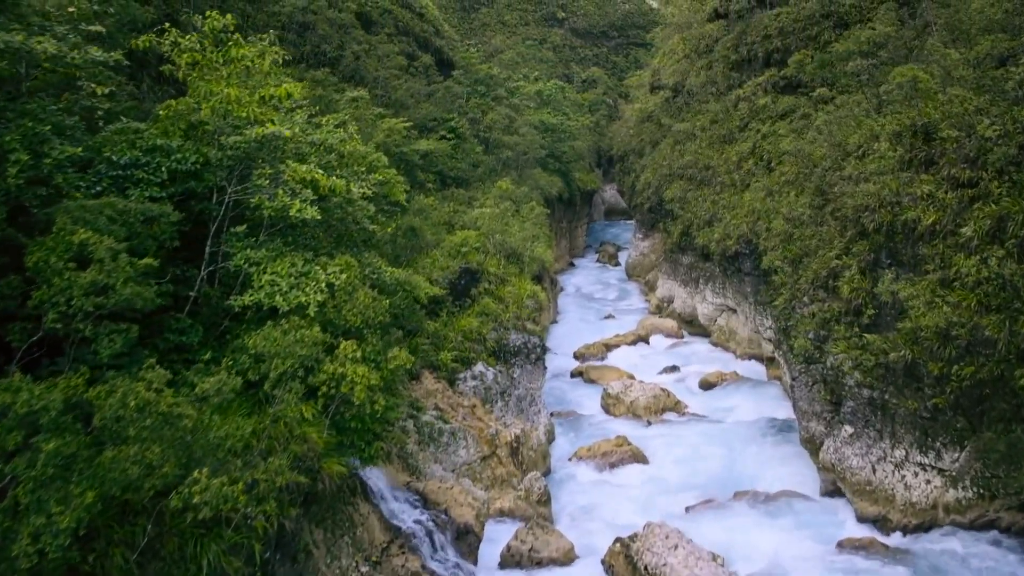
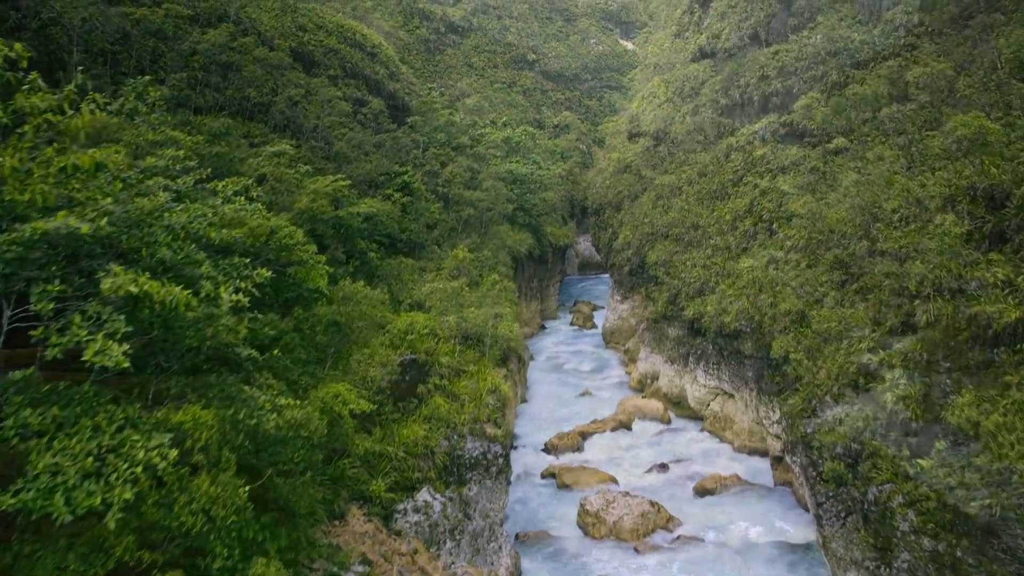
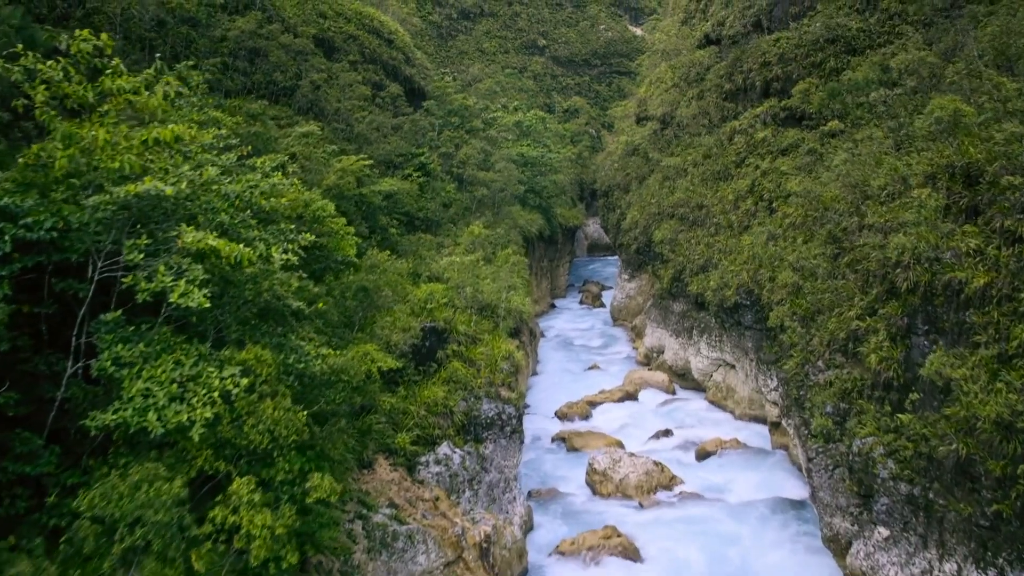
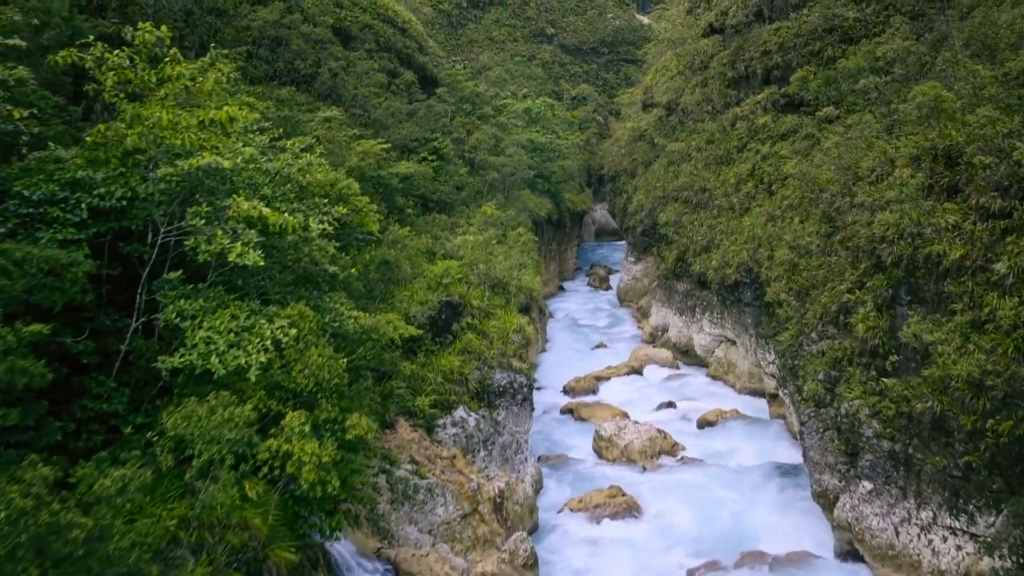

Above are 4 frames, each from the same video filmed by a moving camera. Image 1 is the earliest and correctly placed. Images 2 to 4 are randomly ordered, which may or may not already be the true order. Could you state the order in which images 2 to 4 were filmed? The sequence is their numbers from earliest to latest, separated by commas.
4, 3, 2
